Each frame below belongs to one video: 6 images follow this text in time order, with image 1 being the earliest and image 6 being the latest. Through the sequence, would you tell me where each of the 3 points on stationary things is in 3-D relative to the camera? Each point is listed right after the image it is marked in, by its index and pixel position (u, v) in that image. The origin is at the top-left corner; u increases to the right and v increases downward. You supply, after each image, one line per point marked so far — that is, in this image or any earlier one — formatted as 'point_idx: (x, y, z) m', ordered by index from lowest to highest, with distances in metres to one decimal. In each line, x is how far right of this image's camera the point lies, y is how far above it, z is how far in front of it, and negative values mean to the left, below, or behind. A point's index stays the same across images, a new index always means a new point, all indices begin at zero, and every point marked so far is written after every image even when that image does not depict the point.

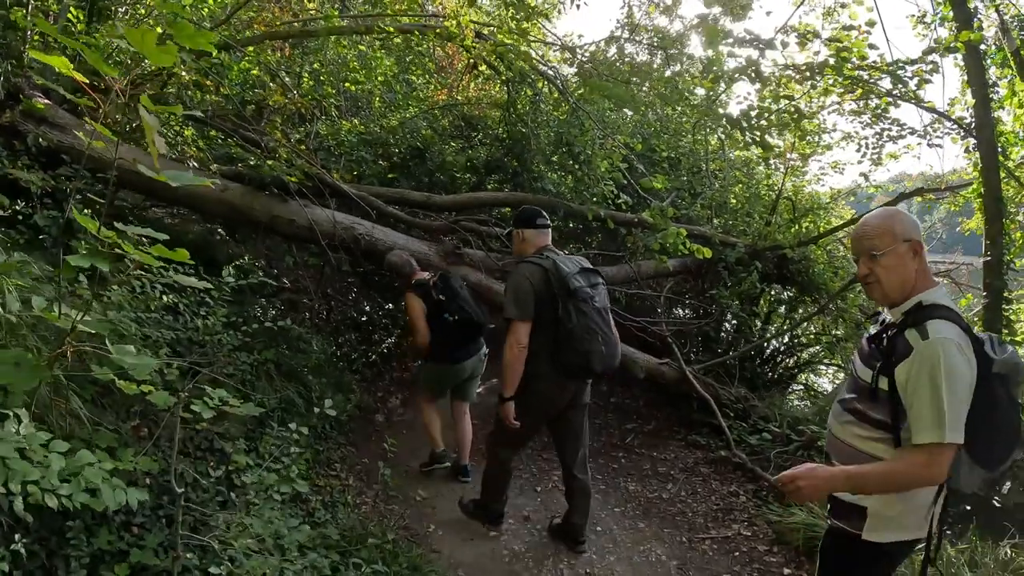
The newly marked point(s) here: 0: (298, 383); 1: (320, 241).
0: (-1.7, -0.8, +5.8) m
1: (-1.7, +0.4, +6.3) m
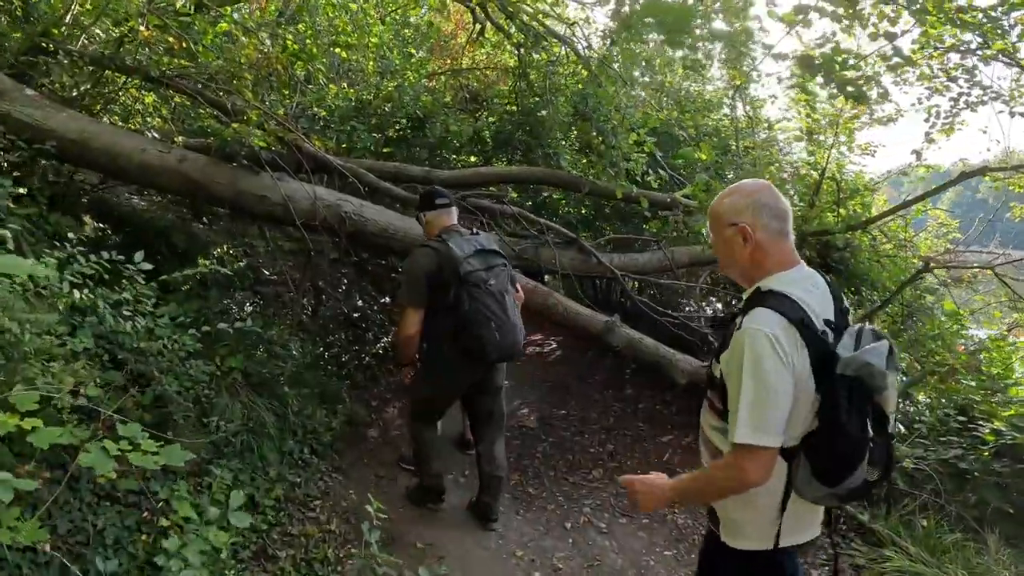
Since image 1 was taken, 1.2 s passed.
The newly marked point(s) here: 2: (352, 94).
0: (-1.6, -0.7, +4.7) m
1: (-1.5, +0.5, +5.2) m
2: (-1.6, +1.9, +7.3) m
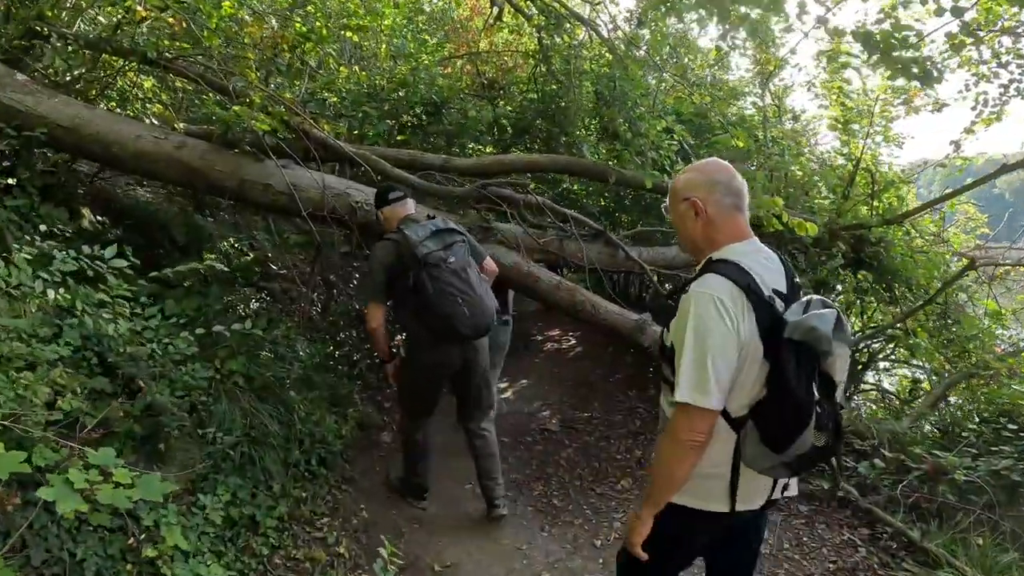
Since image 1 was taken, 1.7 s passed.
0: (-1.4, -0.7, +4.4) m
1: (-1.4, +0.5, +4.8) m
2: (-1.4, +2.0, +6.9) m
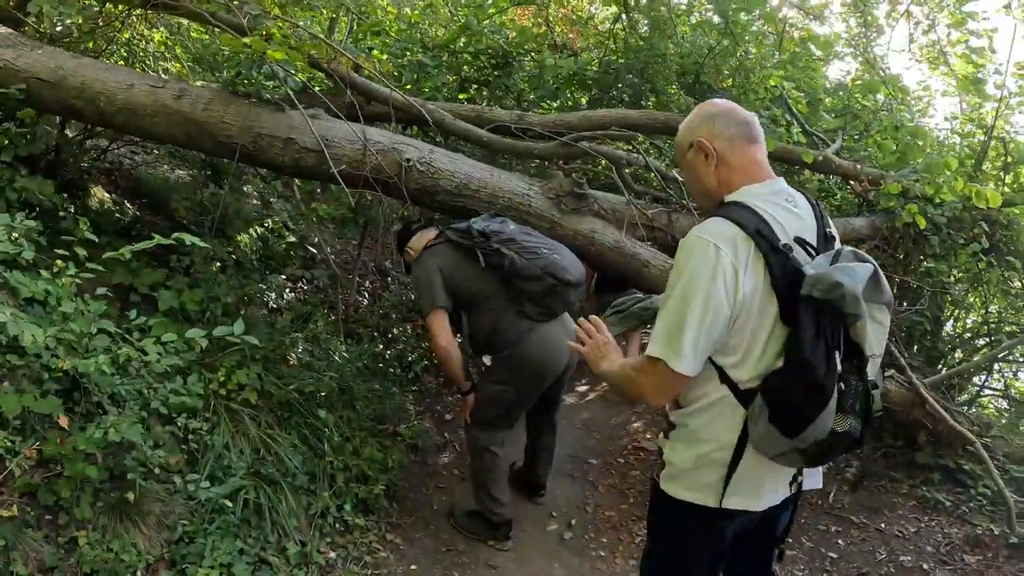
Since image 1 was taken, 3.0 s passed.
0: (-1.0, -0.6, +3.4) m
1: (-0.9, +0.6, +3.8) m
2: (-0.7, +2.1, +5.8) m
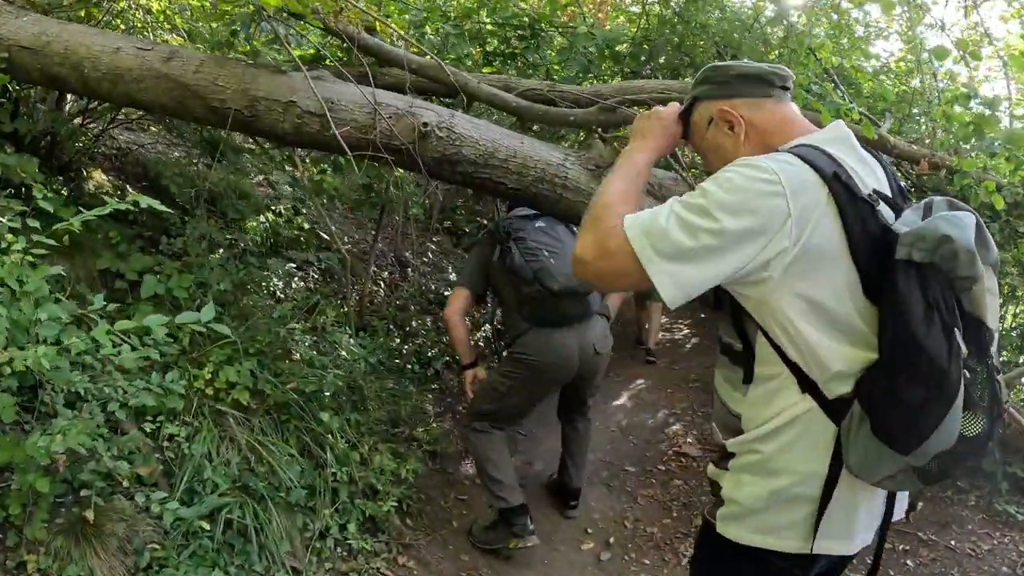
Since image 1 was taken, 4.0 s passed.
0: (-0.8, -0.6, +3.0) m
1: (-0.7, +0.6, +3.4) m
2: (-0.5, +2.2, +5.4) m
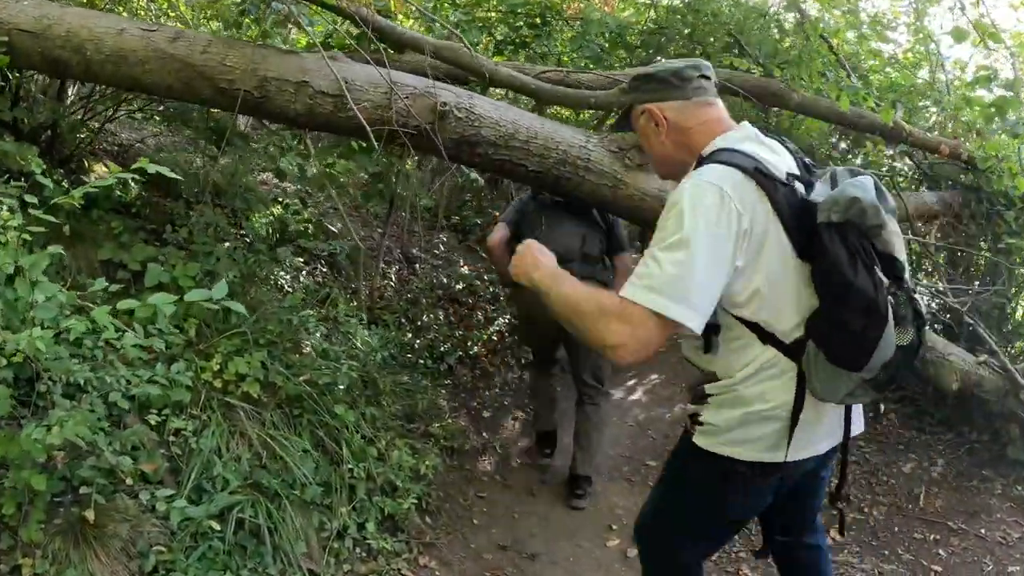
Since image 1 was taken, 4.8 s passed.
0: (-0.7, -0.5, +2.8) m
1: (-0.7, +0.7, +3.2) m
2: (-0.5, +2.2, +5.3) m
